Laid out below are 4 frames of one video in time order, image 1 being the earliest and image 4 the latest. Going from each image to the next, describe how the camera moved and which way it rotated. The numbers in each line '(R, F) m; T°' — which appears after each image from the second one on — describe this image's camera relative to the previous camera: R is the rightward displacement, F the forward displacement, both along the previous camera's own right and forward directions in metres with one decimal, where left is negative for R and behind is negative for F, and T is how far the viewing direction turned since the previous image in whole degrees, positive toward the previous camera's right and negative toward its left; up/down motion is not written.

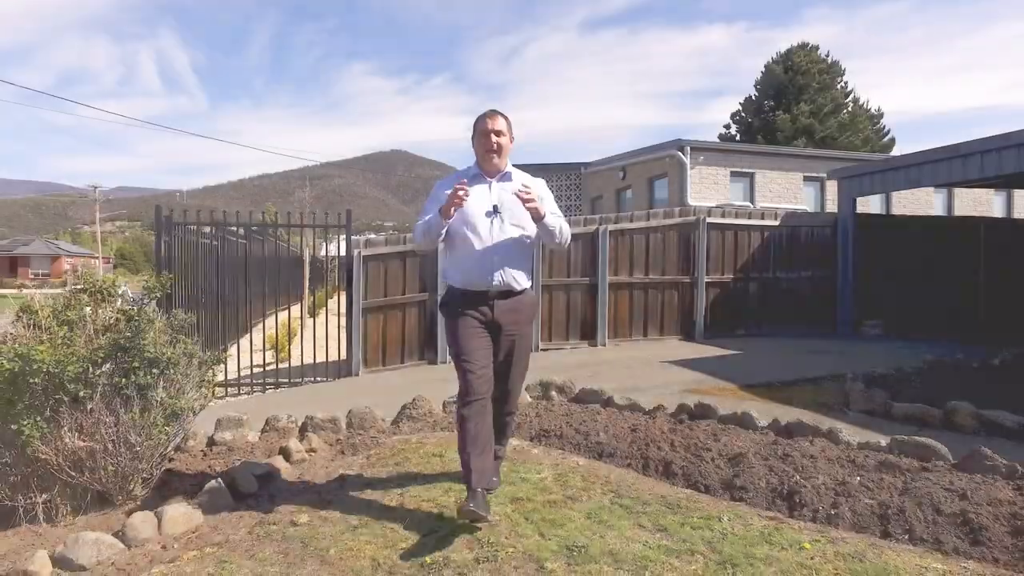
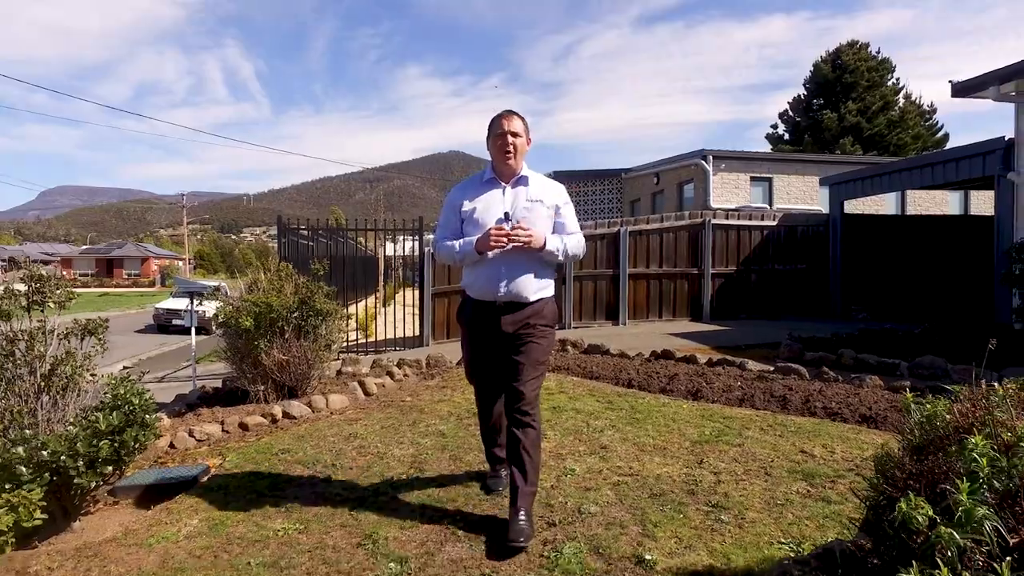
(+0.4, -2.7) m; -5°
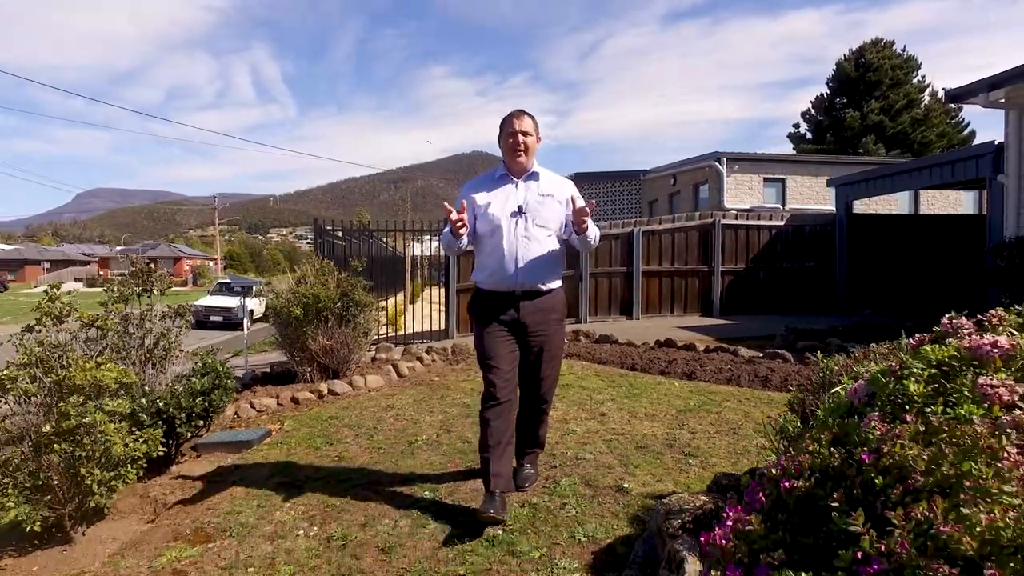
(+0.1, -0.9) m; -2°
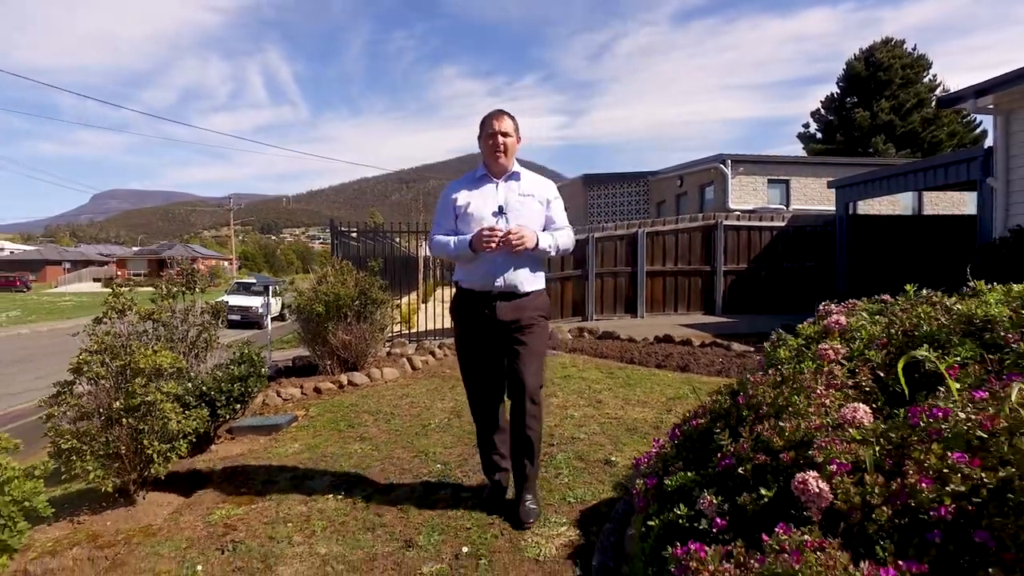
(+0.1, -0.5) m; -1°
